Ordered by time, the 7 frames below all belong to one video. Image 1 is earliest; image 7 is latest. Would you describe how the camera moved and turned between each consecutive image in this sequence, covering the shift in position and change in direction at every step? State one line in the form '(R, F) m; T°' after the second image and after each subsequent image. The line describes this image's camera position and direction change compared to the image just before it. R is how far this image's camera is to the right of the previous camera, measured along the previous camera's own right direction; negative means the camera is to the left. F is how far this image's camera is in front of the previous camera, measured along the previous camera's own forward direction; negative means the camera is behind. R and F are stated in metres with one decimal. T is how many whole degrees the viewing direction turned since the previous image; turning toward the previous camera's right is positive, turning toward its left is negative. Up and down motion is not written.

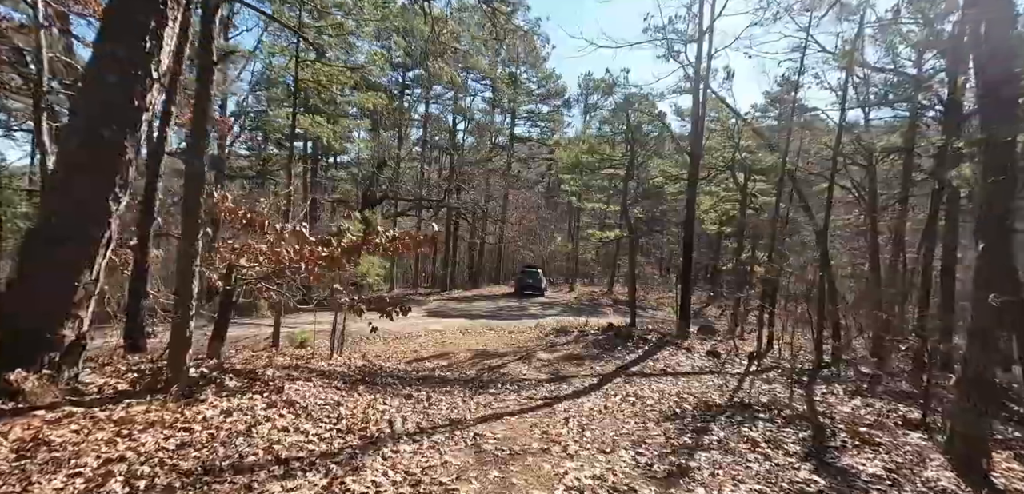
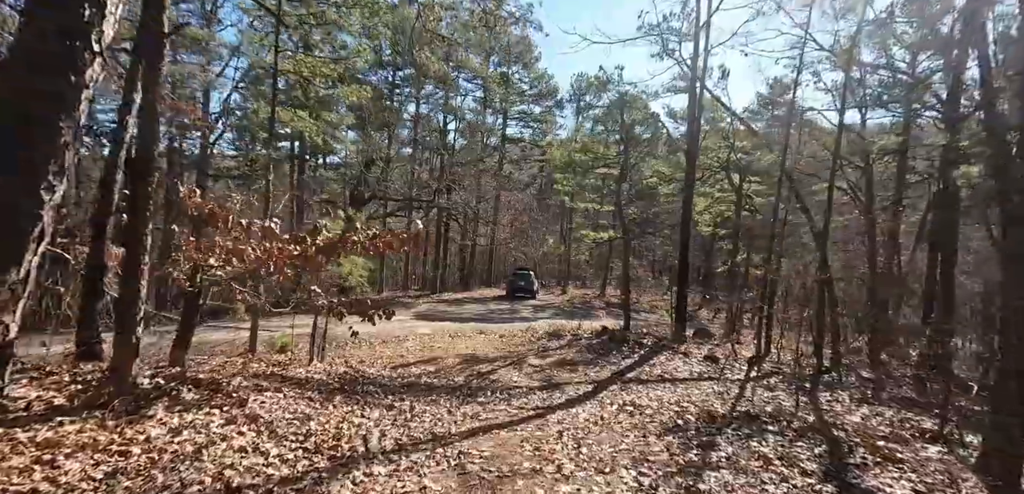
(0.0, +0.4) m; +1°
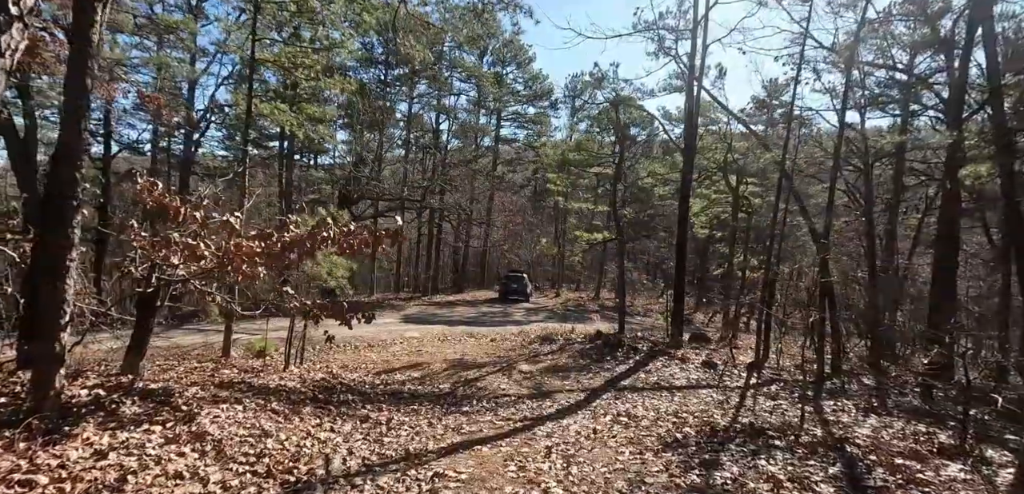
(+0.1, +0.4) m; +1°
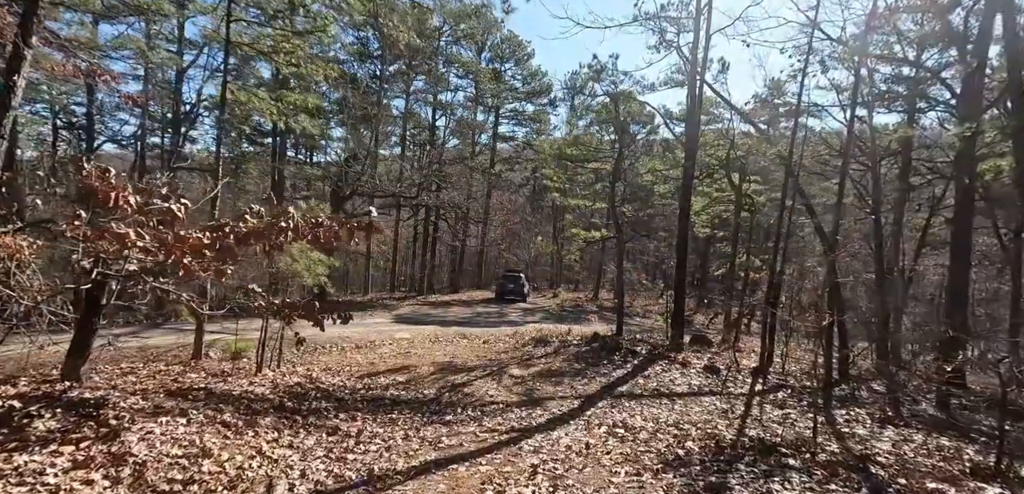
(+0.1, +0.5) m; 0°
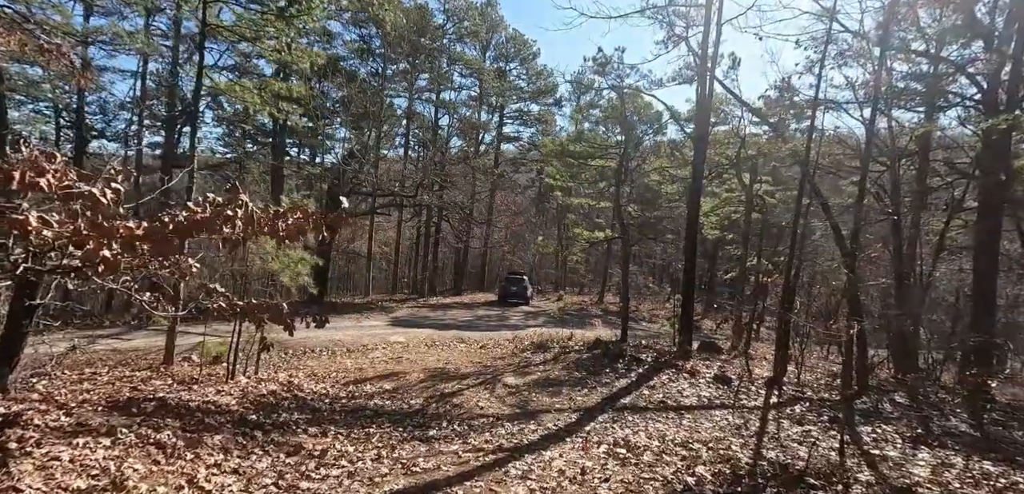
(+0.1, +0.6) m; -1°
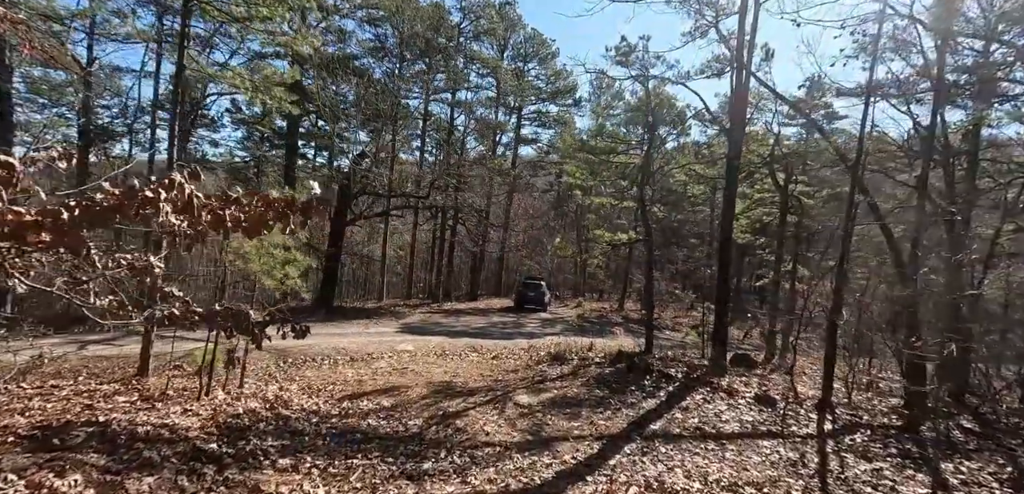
(+0.1, +0.9) m; -2°
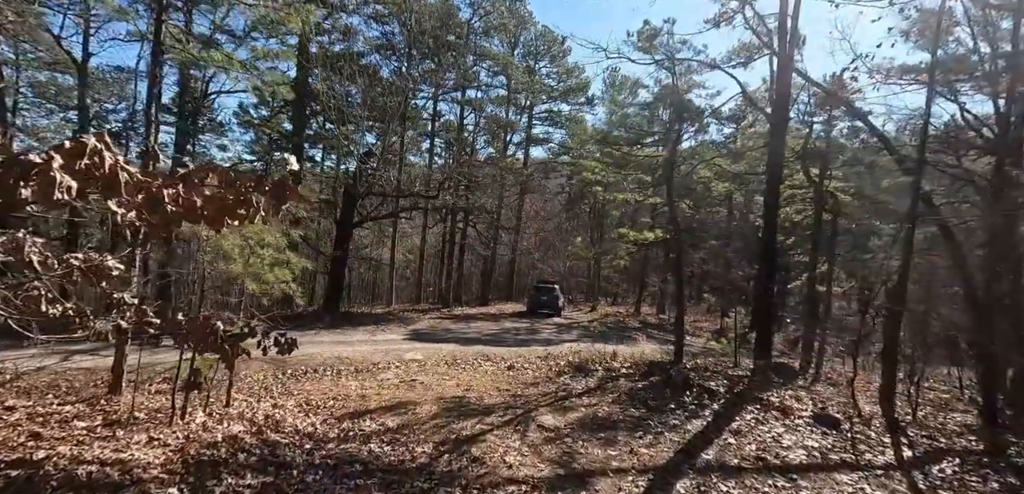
(-0.1, +0.9) m; -1°
